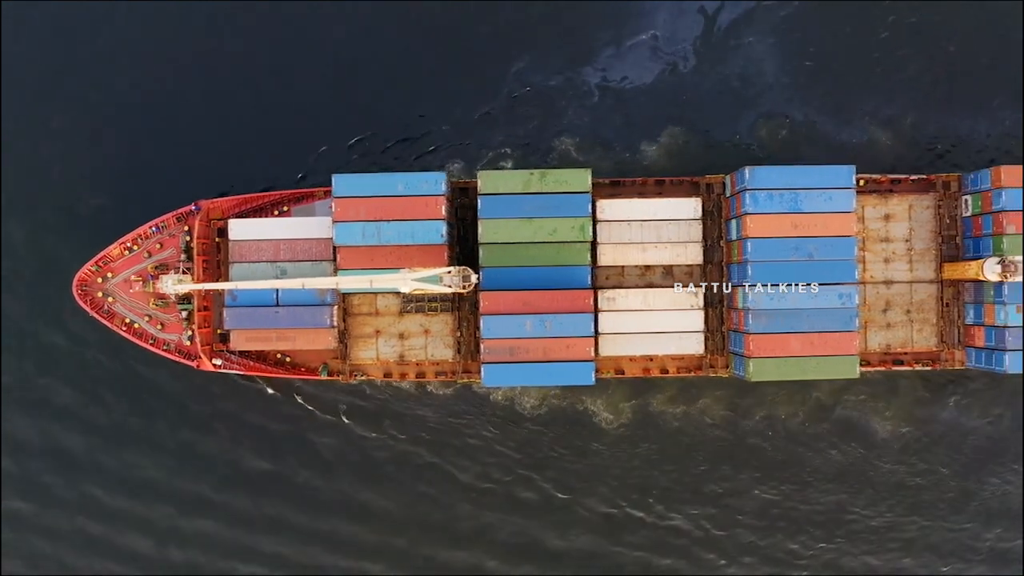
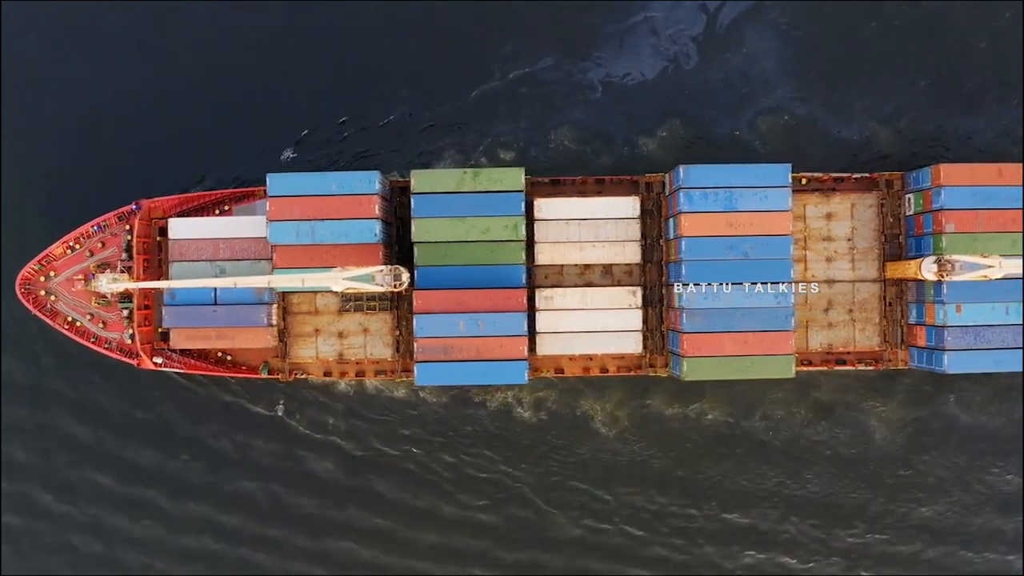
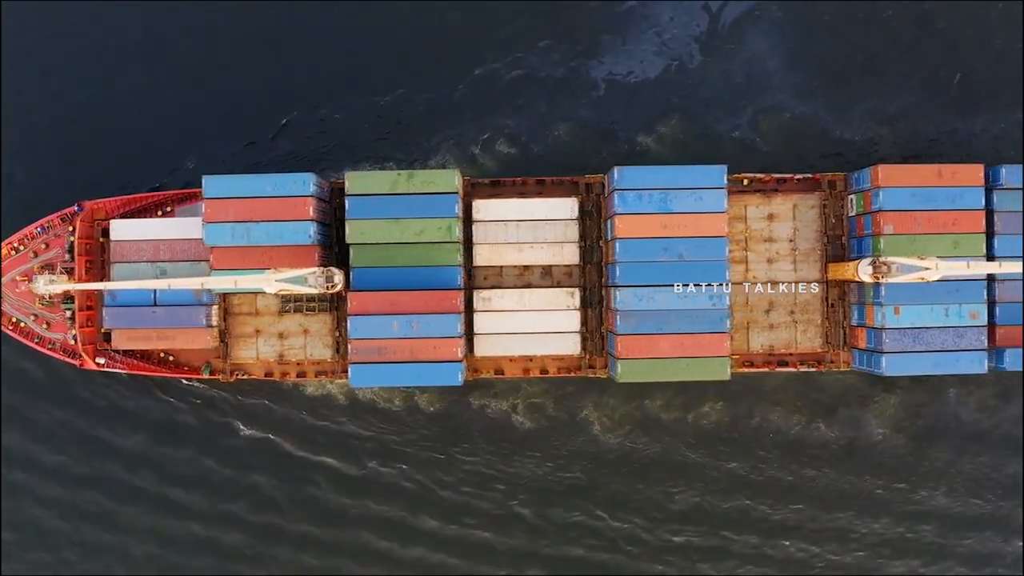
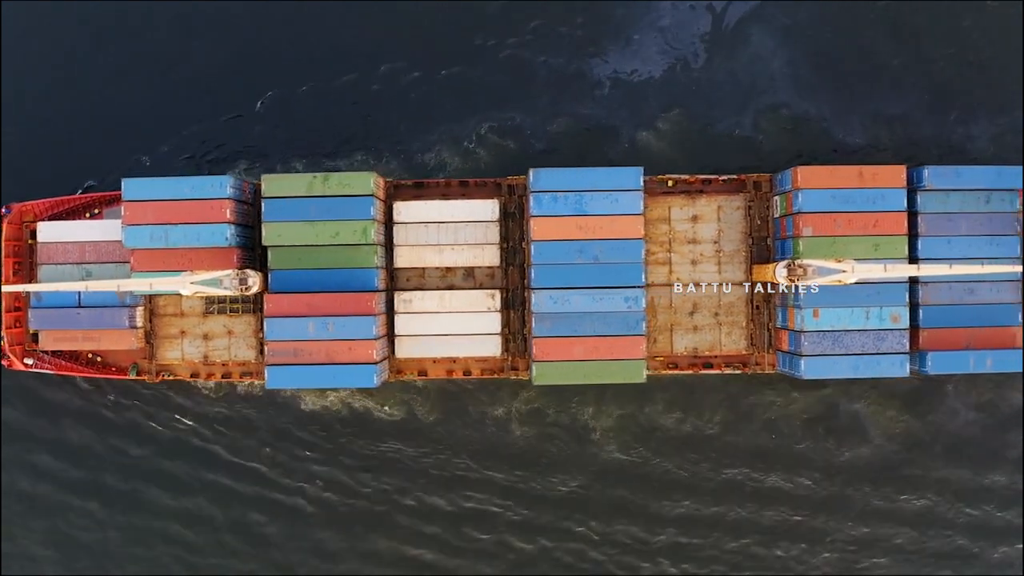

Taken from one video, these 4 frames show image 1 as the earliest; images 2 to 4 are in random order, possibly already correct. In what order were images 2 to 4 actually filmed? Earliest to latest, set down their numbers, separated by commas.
2, 3, 4
